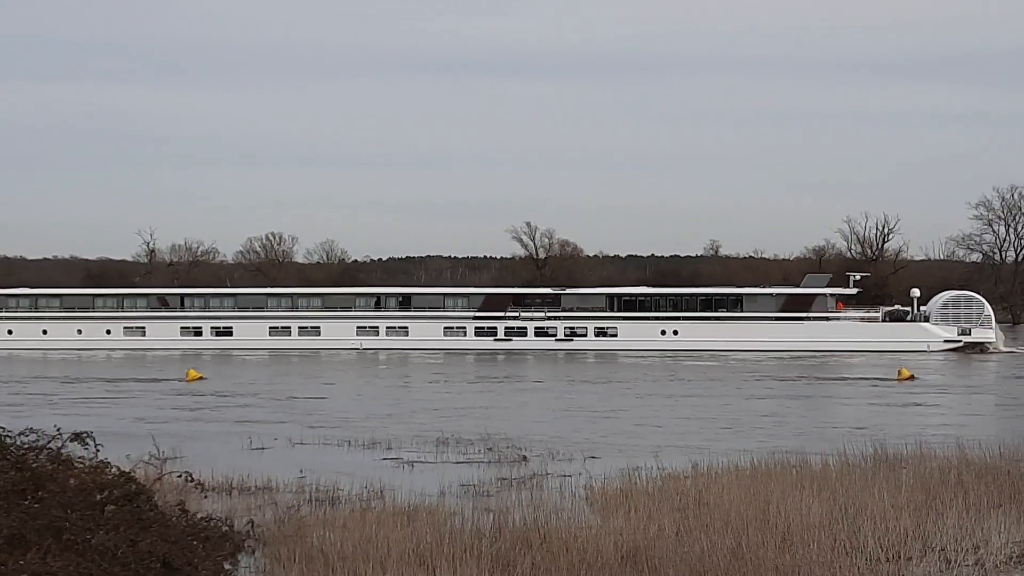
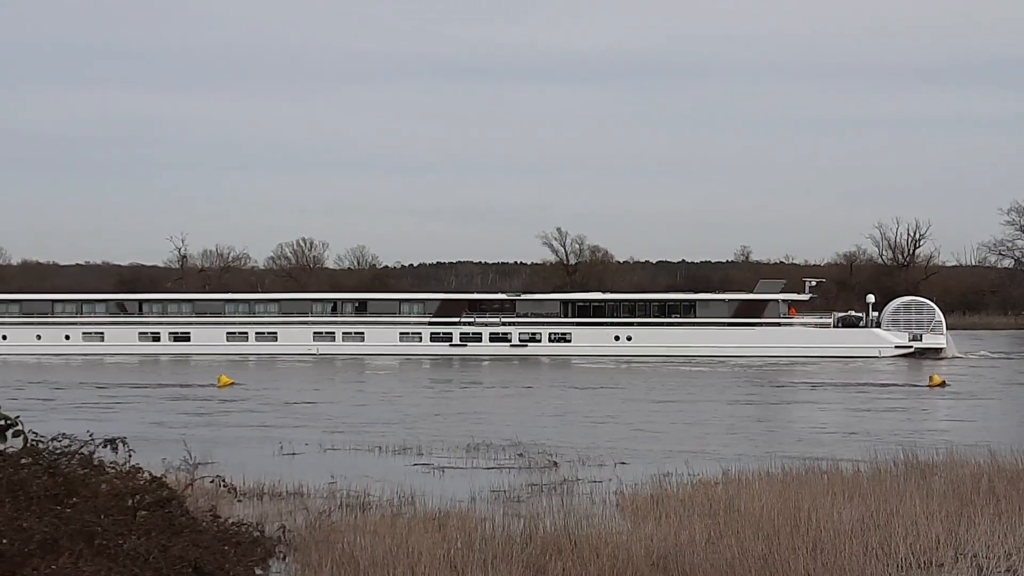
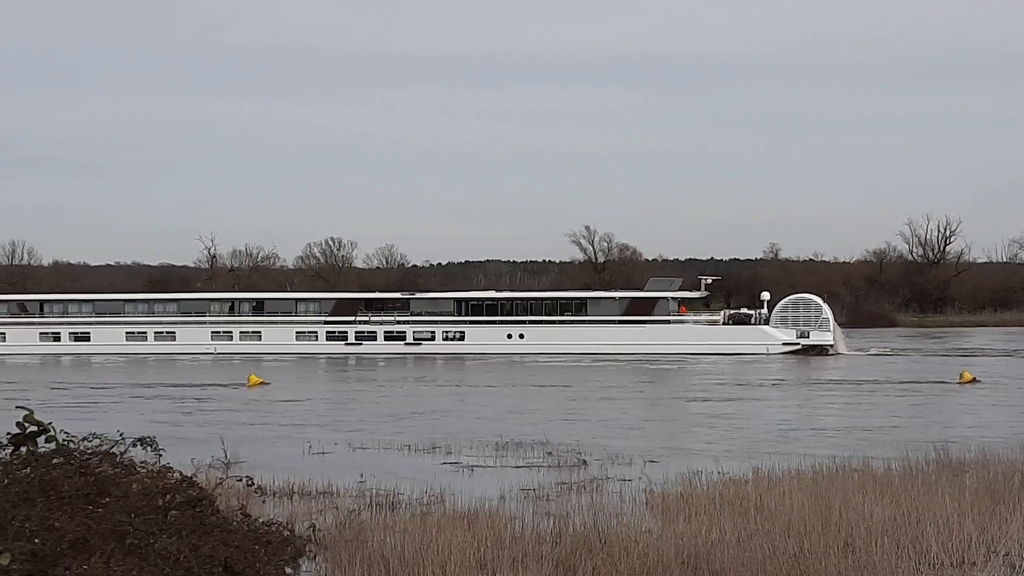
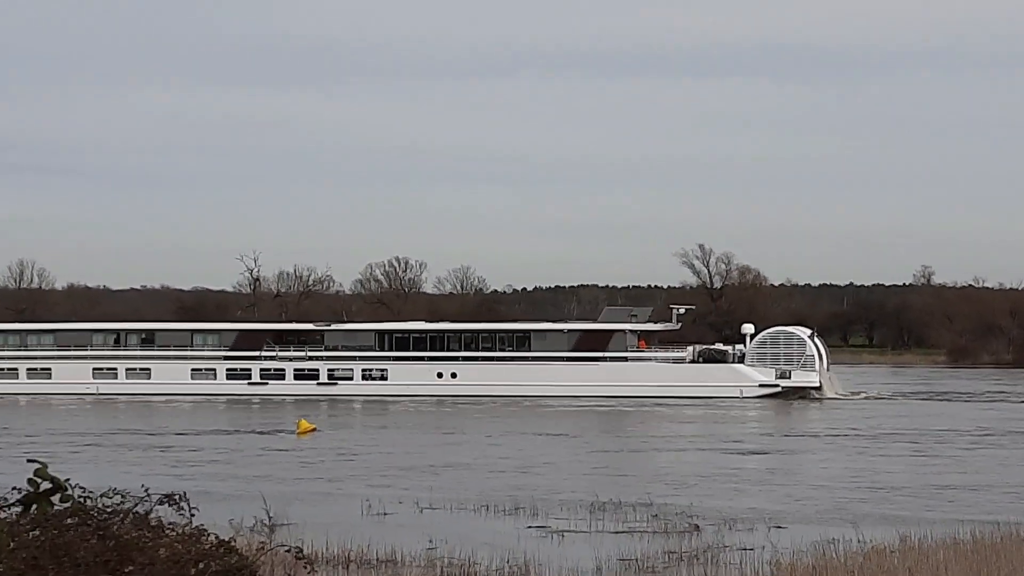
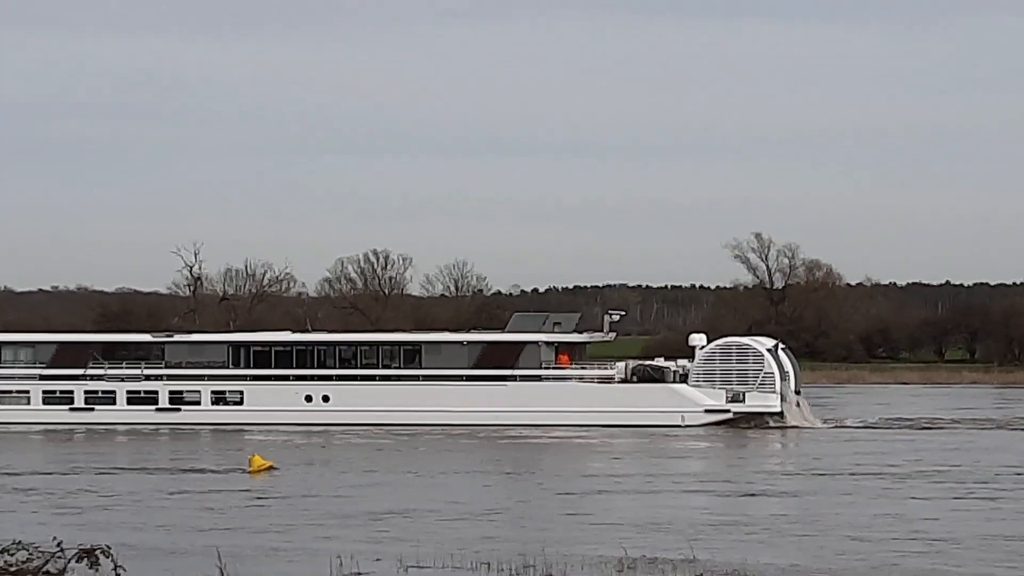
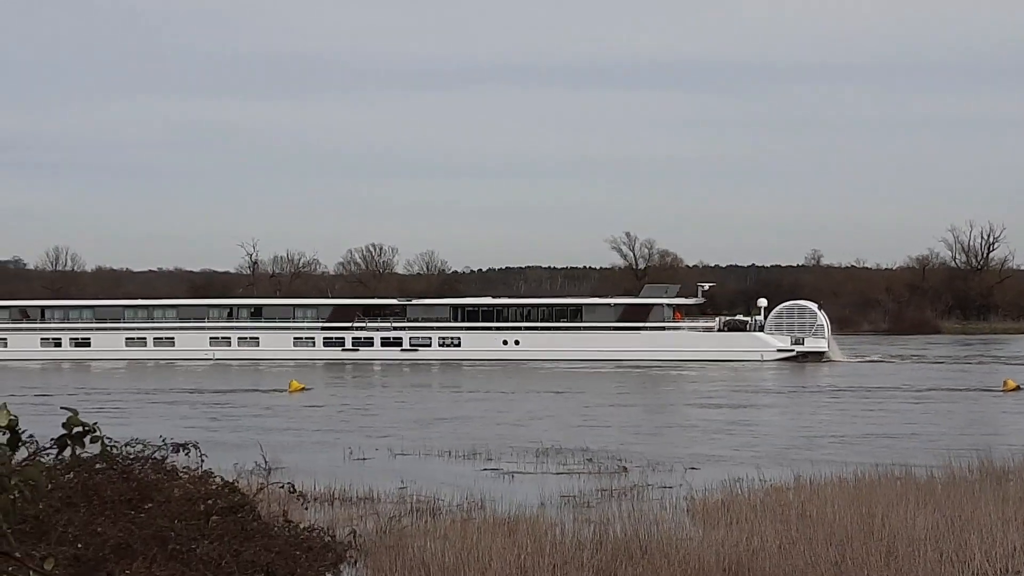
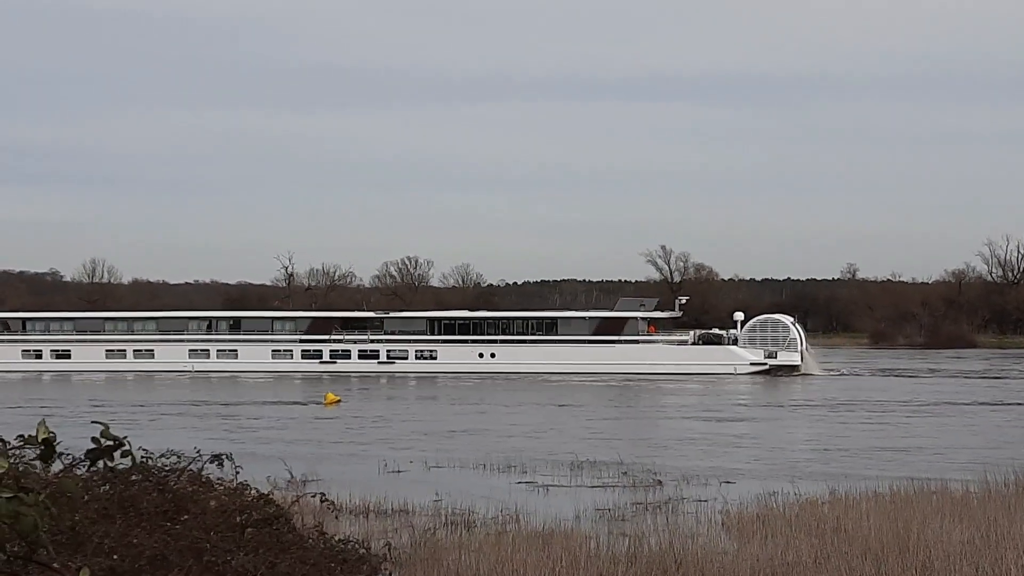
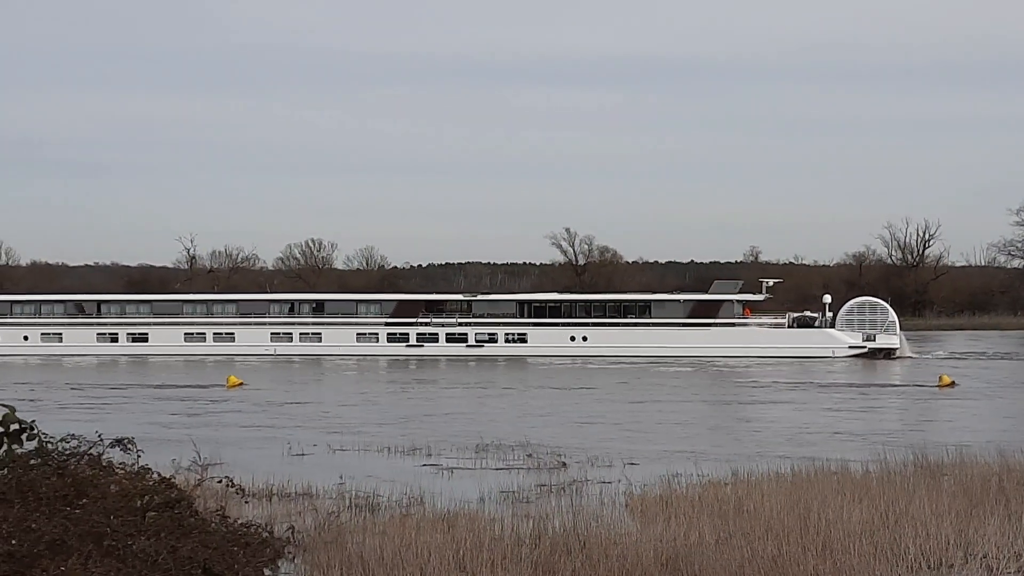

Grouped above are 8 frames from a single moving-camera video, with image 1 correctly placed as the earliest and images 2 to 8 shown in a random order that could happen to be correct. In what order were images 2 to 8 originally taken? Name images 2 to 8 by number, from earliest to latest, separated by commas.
2, 8, 3, 6, 7, 4, 5
